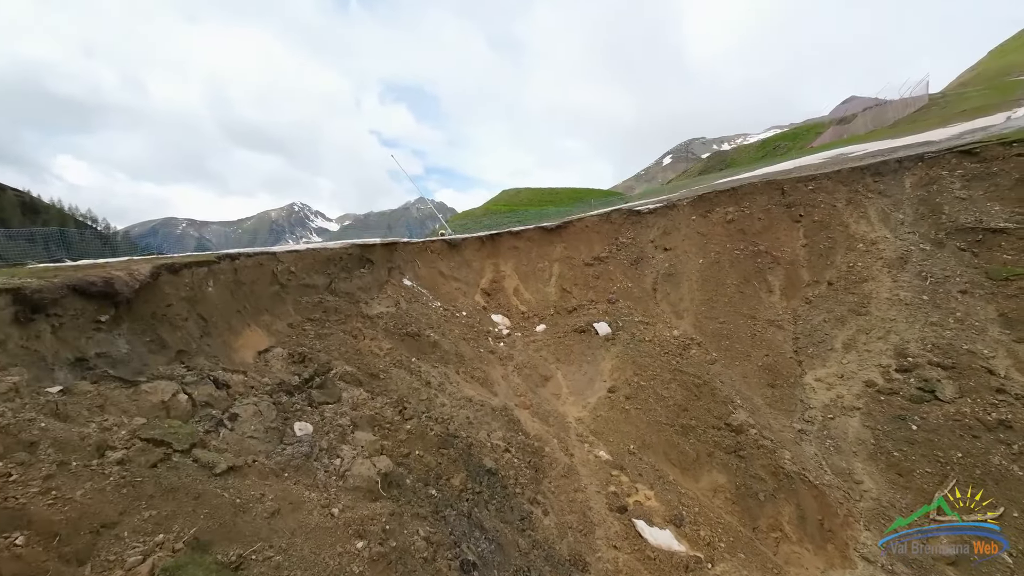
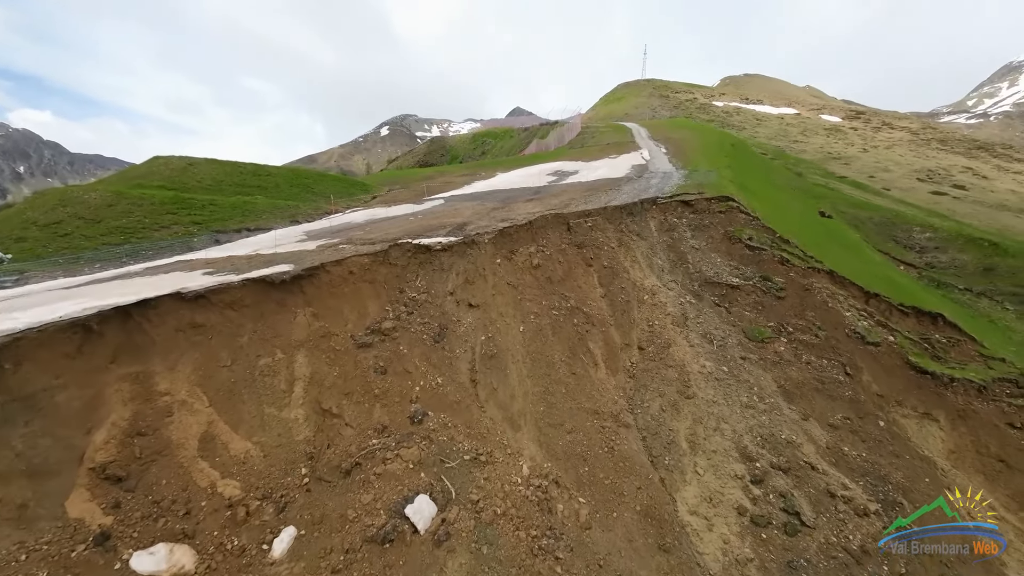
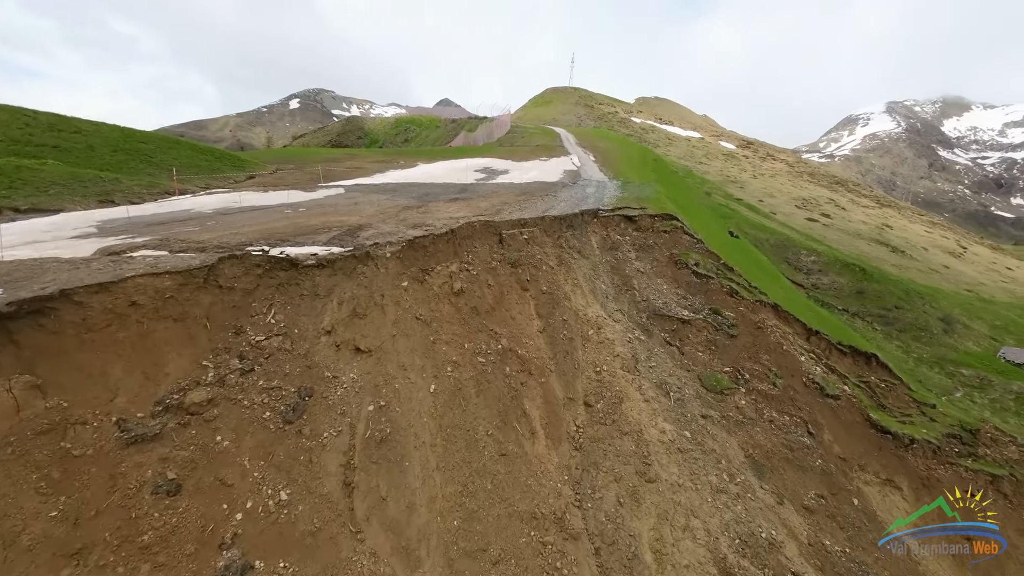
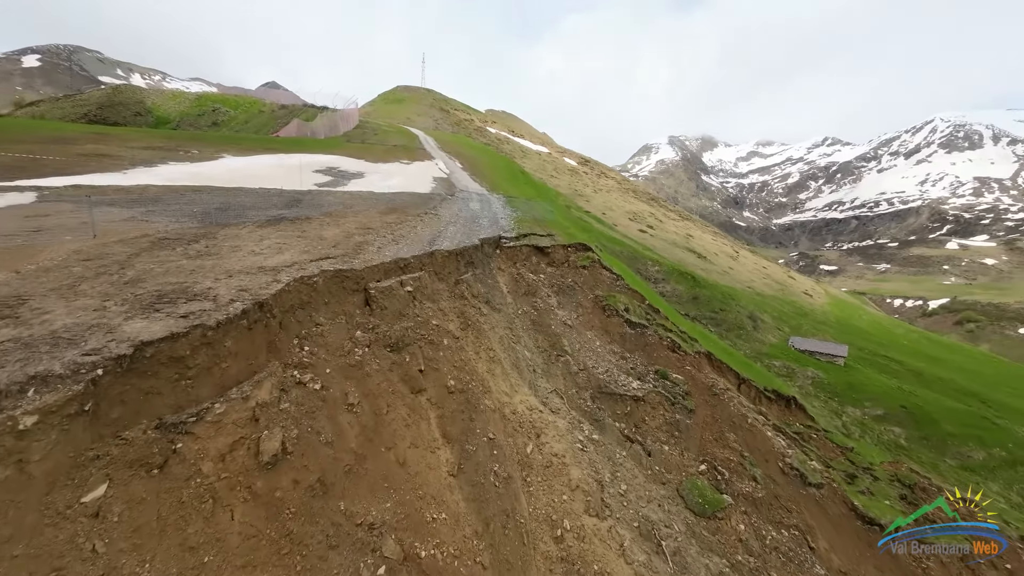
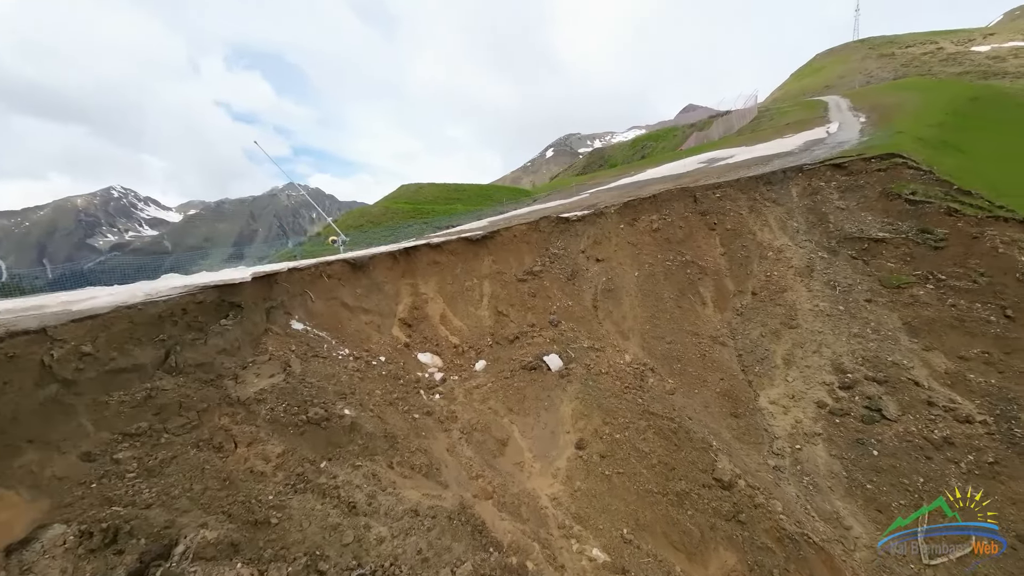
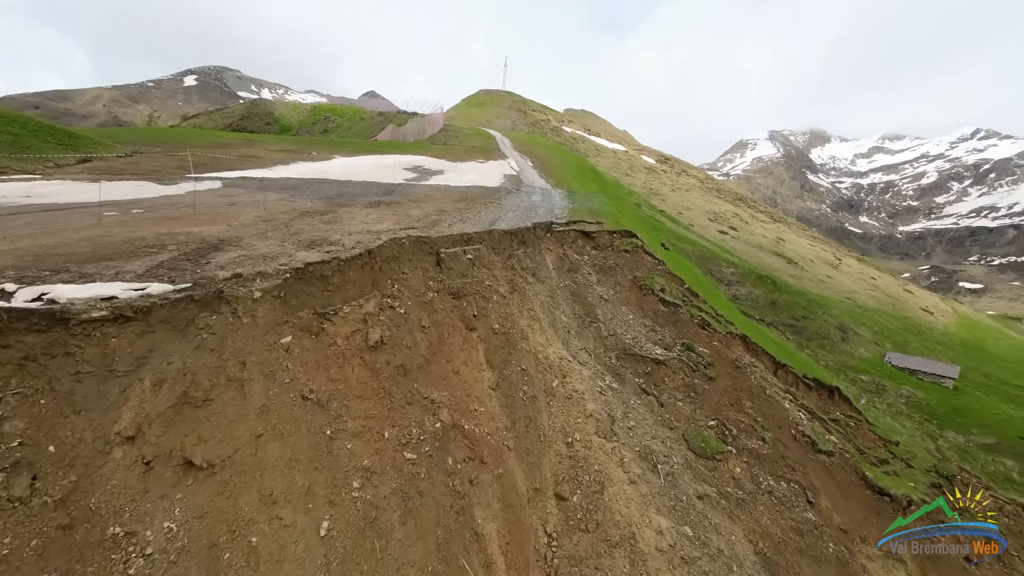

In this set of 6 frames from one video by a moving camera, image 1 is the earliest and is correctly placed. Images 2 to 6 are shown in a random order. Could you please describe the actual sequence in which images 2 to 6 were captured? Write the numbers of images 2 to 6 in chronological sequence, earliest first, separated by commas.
5, 2, 3, 6, 4
